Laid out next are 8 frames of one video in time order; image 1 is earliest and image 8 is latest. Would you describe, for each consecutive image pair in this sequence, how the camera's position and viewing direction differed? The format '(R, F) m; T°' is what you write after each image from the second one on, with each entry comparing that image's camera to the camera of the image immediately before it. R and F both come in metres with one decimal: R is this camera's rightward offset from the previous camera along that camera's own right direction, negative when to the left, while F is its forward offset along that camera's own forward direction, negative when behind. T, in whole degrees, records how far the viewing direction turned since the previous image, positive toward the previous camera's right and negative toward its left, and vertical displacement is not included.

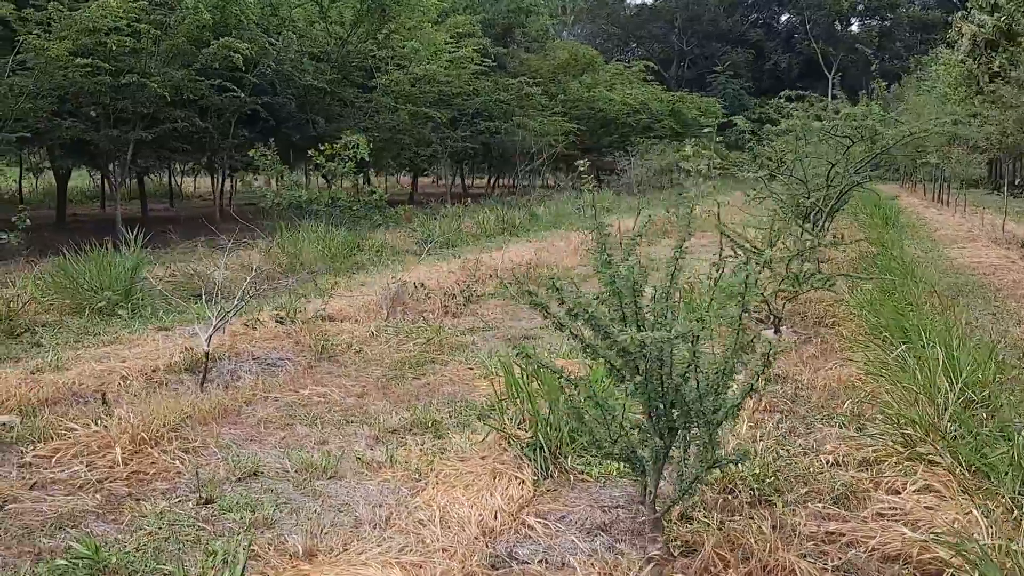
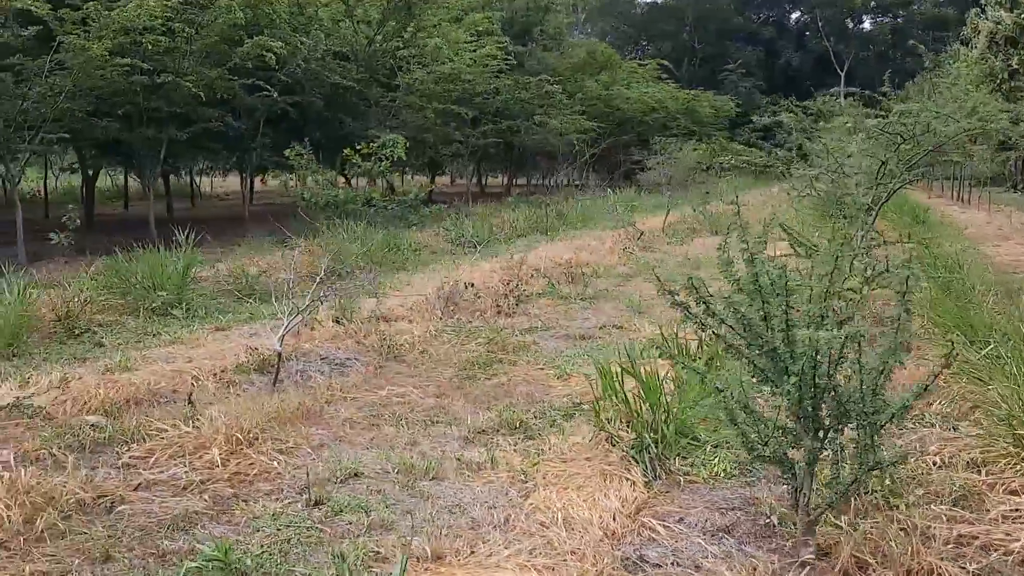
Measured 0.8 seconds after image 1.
(-0.3, 0.0) m; 0°
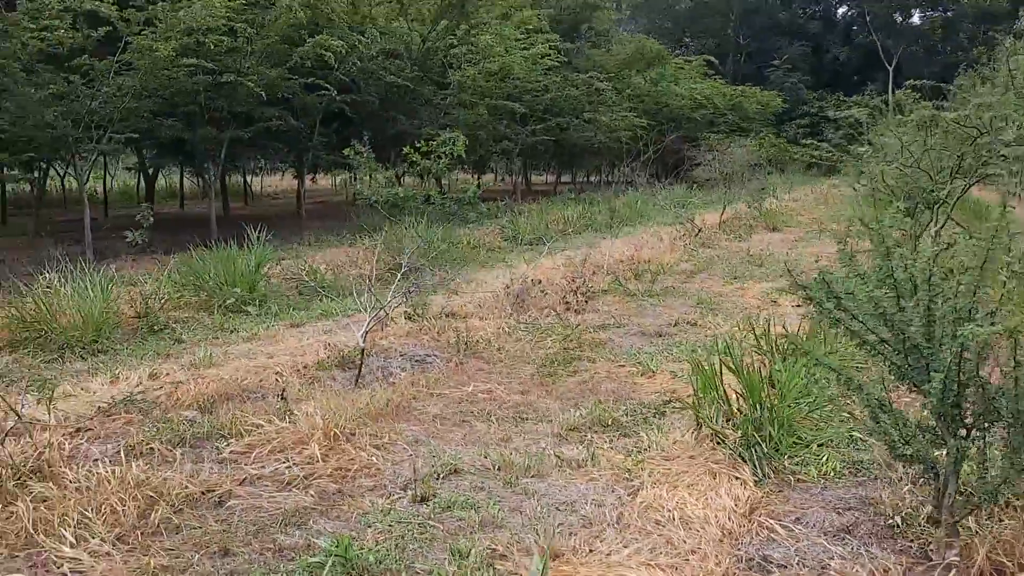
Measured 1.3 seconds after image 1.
(-0.2, 0.0) m; -2°
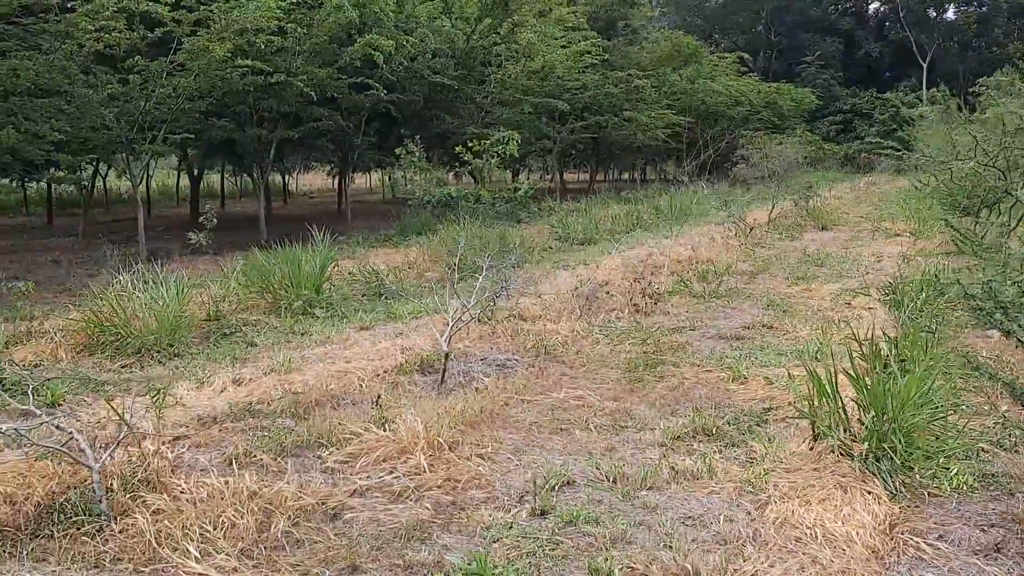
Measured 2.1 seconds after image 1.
(-0.3, +0.1) m; -1°
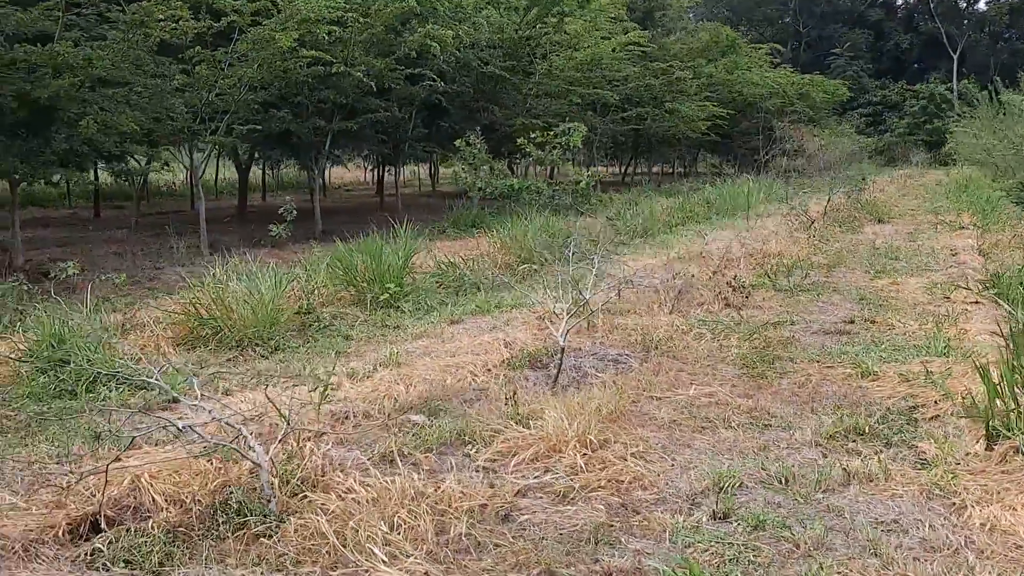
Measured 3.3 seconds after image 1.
(-0.4, +0.1) m; -1°
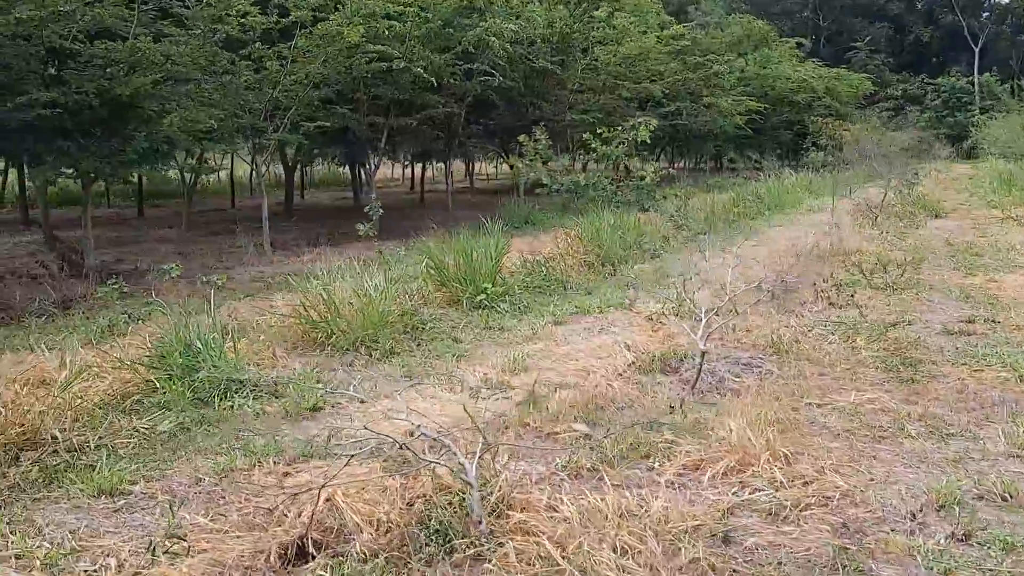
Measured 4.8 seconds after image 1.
(-0.5, +0.2) m; -1°
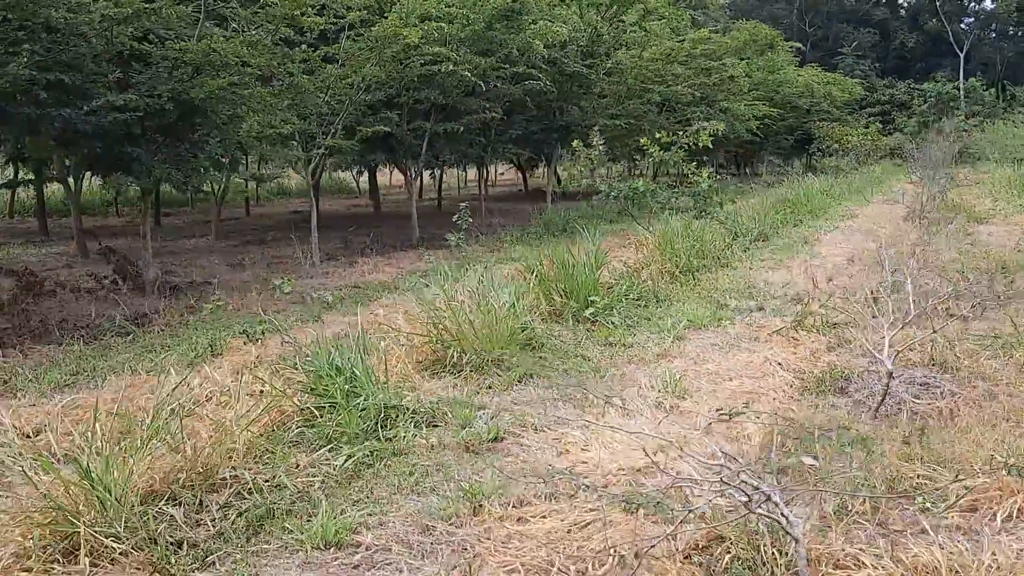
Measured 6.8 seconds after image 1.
(-0.7, +0.3) m; +1°
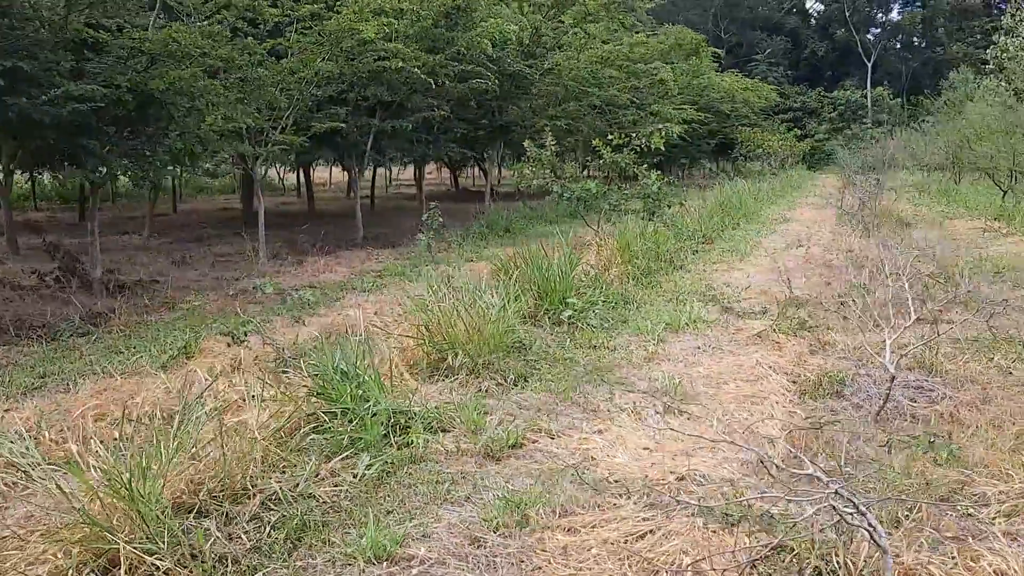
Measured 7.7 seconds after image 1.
(-0.3, +0.1) m; +5°
